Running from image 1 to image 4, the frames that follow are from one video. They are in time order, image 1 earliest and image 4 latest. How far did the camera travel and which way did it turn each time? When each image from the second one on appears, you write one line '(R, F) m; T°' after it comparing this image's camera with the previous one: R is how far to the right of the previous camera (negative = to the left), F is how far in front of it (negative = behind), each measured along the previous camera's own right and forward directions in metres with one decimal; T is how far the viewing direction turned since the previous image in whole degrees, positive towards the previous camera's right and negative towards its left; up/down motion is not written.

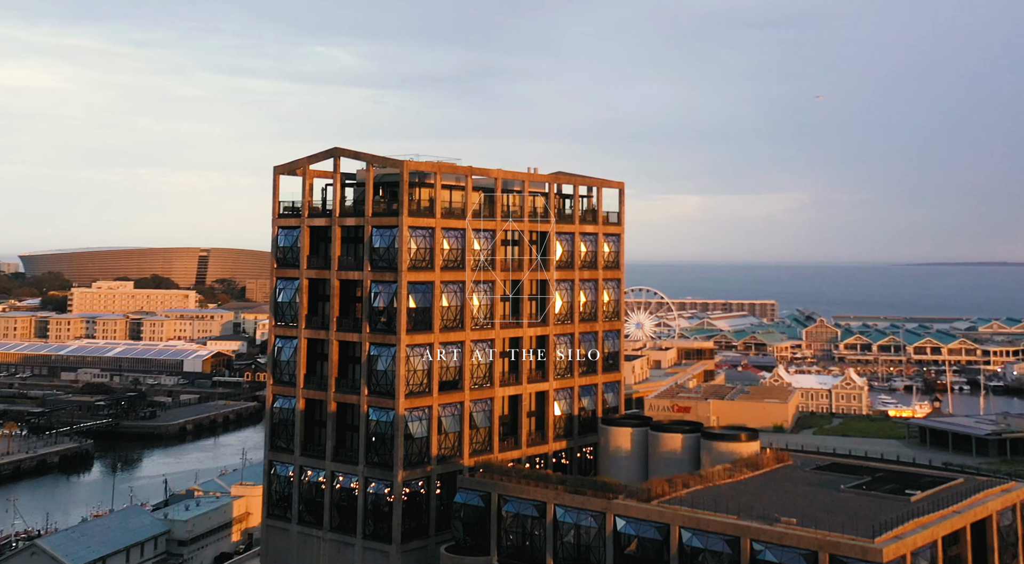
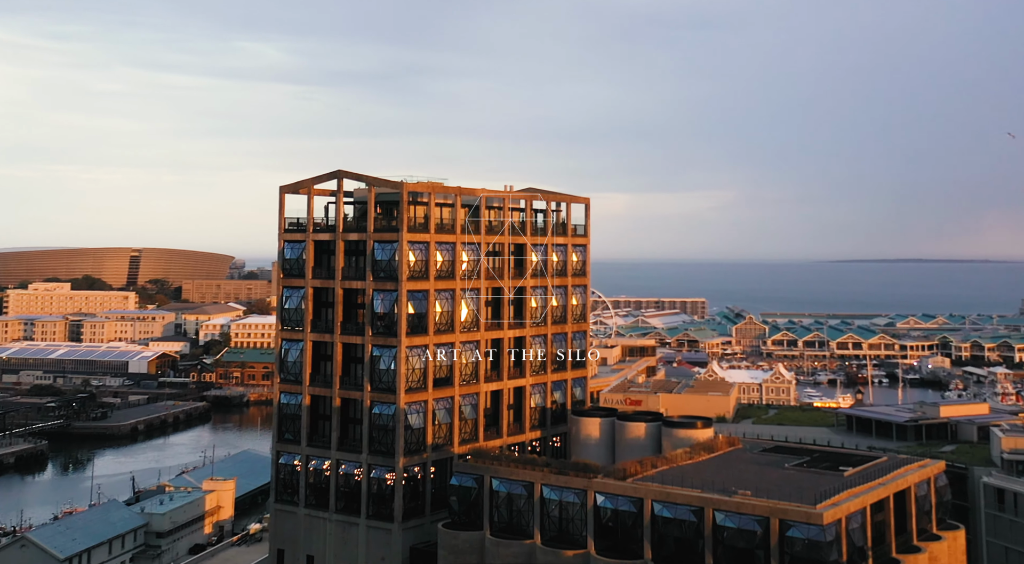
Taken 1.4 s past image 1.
(-1.7, -3.8) m; +4°
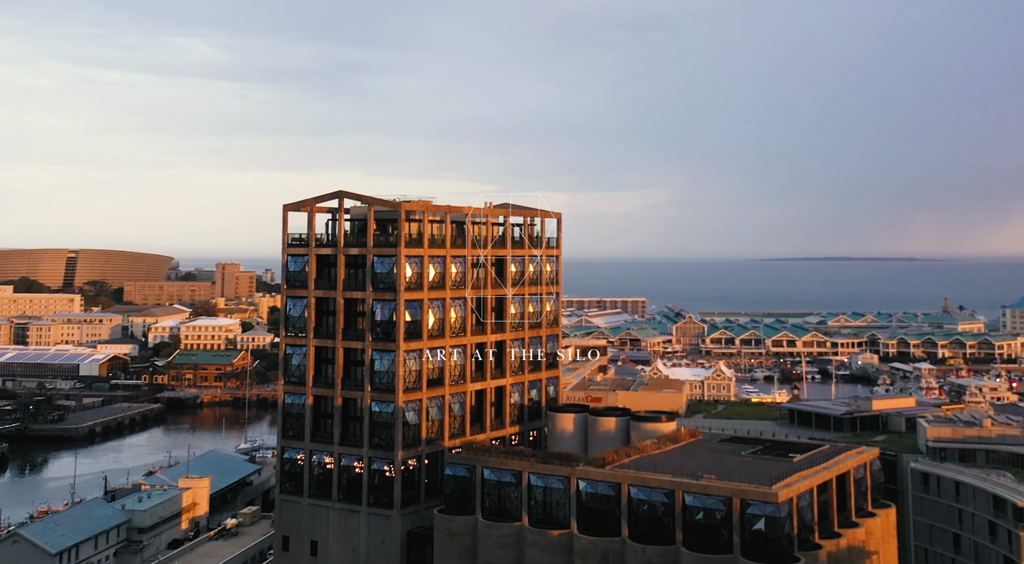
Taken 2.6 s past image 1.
(-1.7, -3.7) m; +3°
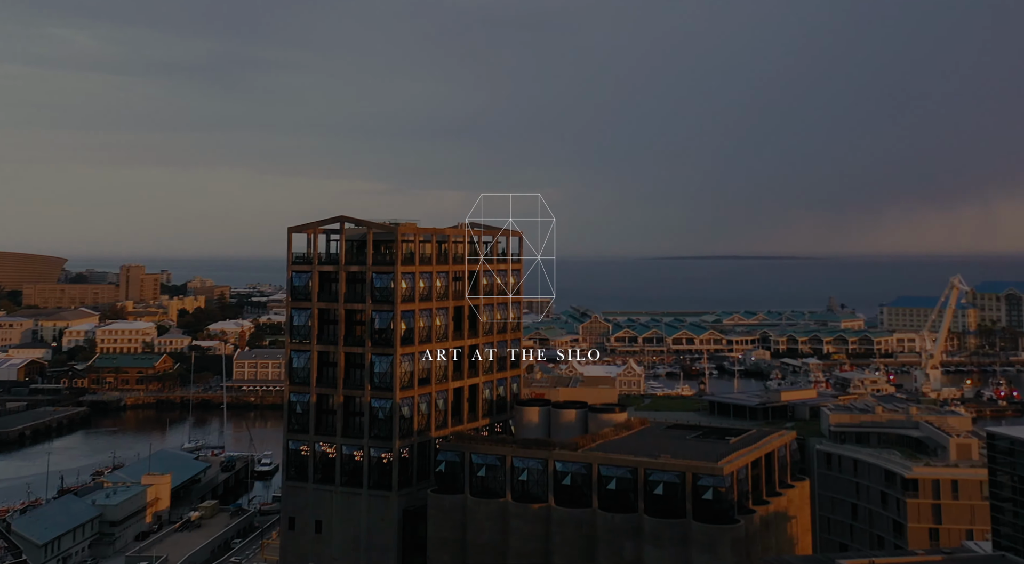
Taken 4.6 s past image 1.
(-3.4, -6.0) m; +6°
